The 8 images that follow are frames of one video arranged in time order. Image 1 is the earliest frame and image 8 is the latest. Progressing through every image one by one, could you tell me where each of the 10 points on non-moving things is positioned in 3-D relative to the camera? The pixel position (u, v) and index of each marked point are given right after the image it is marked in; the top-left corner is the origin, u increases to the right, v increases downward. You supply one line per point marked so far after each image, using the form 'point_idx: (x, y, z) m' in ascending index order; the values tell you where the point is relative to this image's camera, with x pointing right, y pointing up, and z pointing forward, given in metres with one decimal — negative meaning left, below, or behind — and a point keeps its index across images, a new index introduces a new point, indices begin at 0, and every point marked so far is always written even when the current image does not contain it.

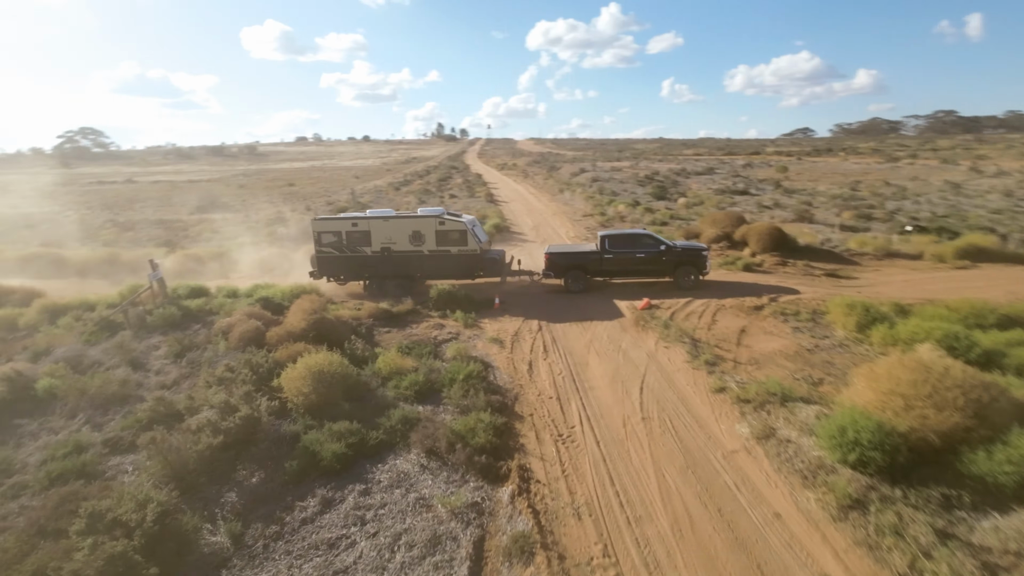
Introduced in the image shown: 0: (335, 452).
0: (-2.5, -2.3, +6.8) m
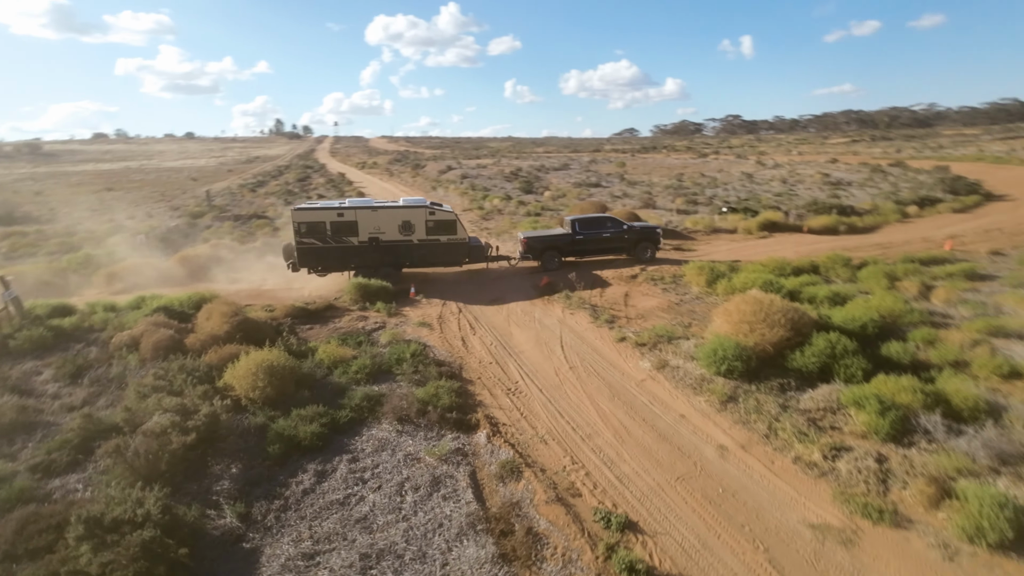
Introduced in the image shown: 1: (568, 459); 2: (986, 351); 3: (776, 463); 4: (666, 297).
0: (-3.0, -2.2, +7.2) m
1: (+0.8, -2.4, +6.8) m
2: (+9.0, -1.2, +9.0) m
3: (+3.6, -2.4, +6.6) m
4: (+4.0, -0.2, +12.4) m
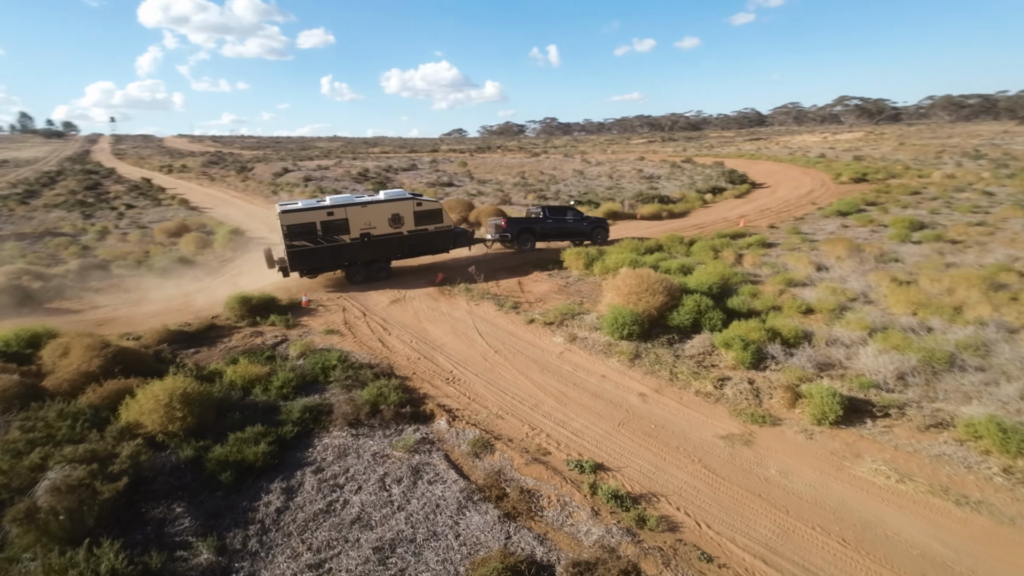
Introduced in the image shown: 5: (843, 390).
0: (-3.5, -2.3, +6.7) m
1: (+0.2, -2.2, +7.5) m
2: (+7.1, -0.2, +12.3) m
3: (+3.0, -1.9, +8.3) m
4: (+1.2, +0.2, +13.9) m
5: (+5.4, -1.7, +7.9) m
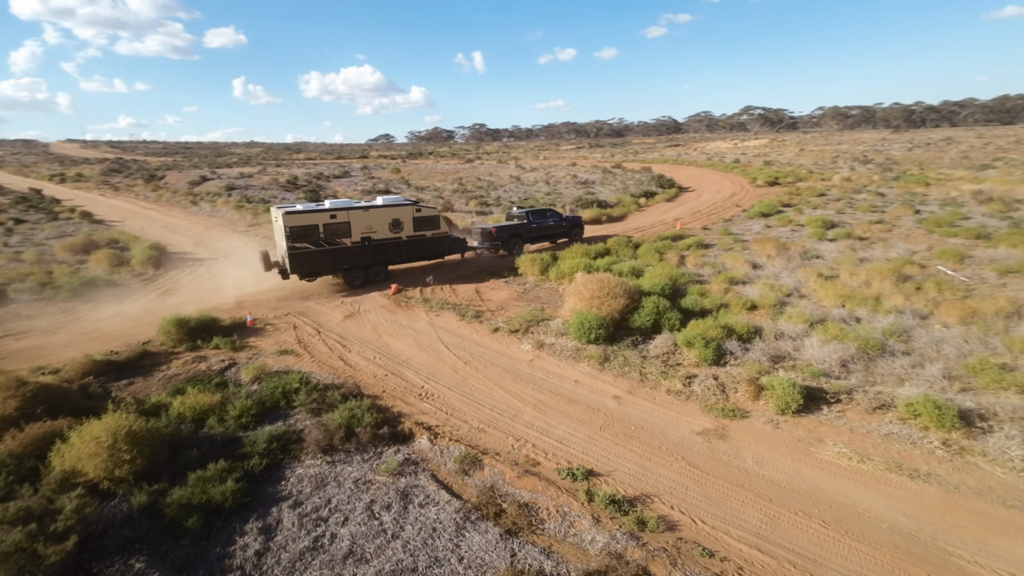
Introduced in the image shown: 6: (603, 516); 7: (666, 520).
0: (-3.6, -2.6, +6.2) m
1: (0.0, -2.3, +7.5) m
2: (+6.1, -0.2, +13.1) m
3: (+2.6, -1.9, +8.5) m
4: (0.0, 0.0, +13.9) m
5: (+5.1, -1.6, +8.5) m
6: (+1.1, -2.8, +5.8) m
7: (+1.9, -2.8, +5.8) m
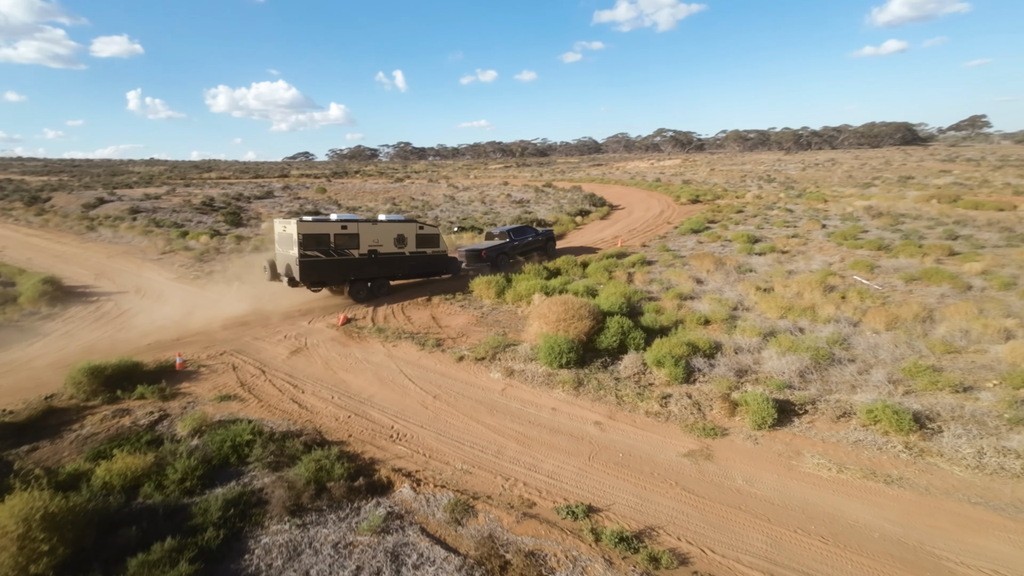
0: (-3.5, -3.1, +5.2) m
1: (-0.2, -2.8, +7.0) m
2: (+4.9, -0.6, +13.5) m
3: (+2.2, -2.3, +8.5) m
4: (-1.2, -0.7, +13.5) m
5: (+4.6, -1.9, +8.8) m
6: (+1.2, -3.1, +5.5) m
7: (+1.9, -3.1, +5.6) m
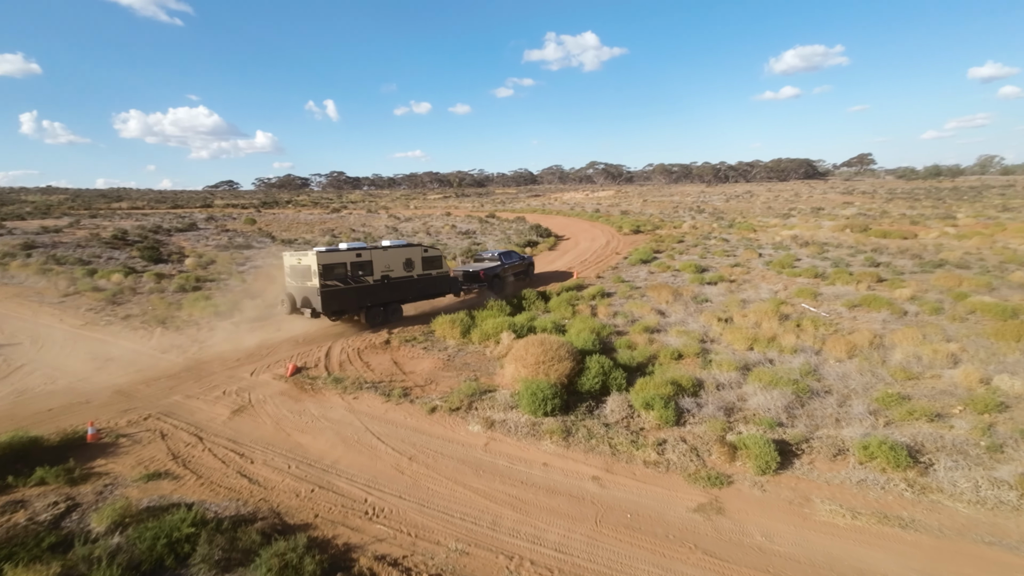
0: (-3.2, -3.7, +3.9) m
1: (-0.1, -3.4, +6.1) m
2: (+4.0, -1.5, +13.3) m
3: (+2.0, -3.0, +7.9) m
4: (-2.0, -1.8, +12.5) m
5: (+4.4, -2.6, +8.6) m
6: (+1.4, -3.6, +4.8) m
7: (+2.1, -3.6, +5.0) m
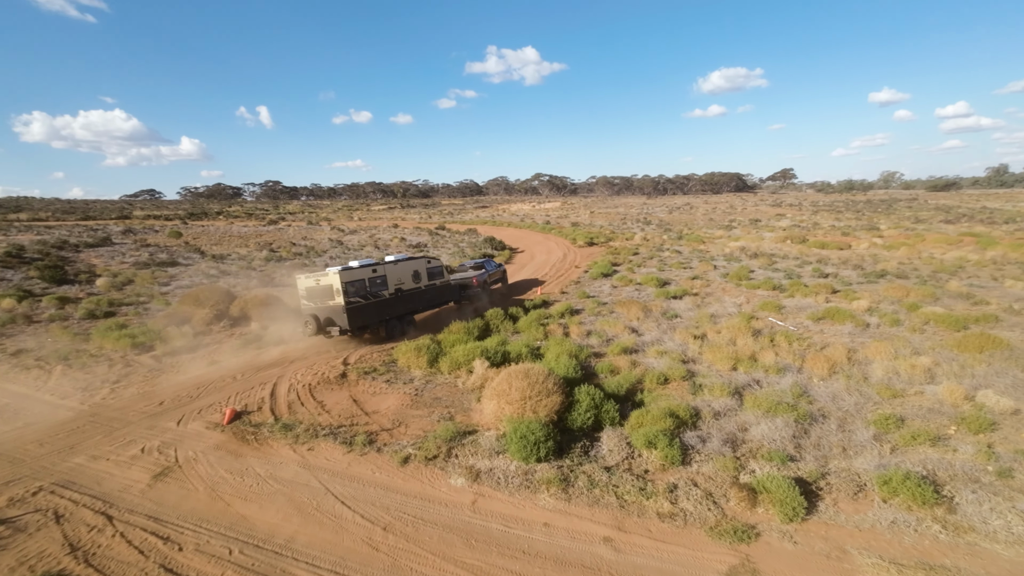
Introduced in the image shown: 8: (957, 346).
0: (-2.7, -4.1, +2.3) m
1: (0.0, -3.8, +4.9) m
2: (+3.4, -2.1, +12.6) m
3: (+2.0, -3.4, +6.9) m
4: (-2.6, -2.4, +11.0) m
5: (+4.3, -3.0, +7.8) m
6: (+1.7, -4.0, +3.7) m
7: (+2.4, -4.0, +4.0) m
8: (+12.7, -1.6, +13.7) m
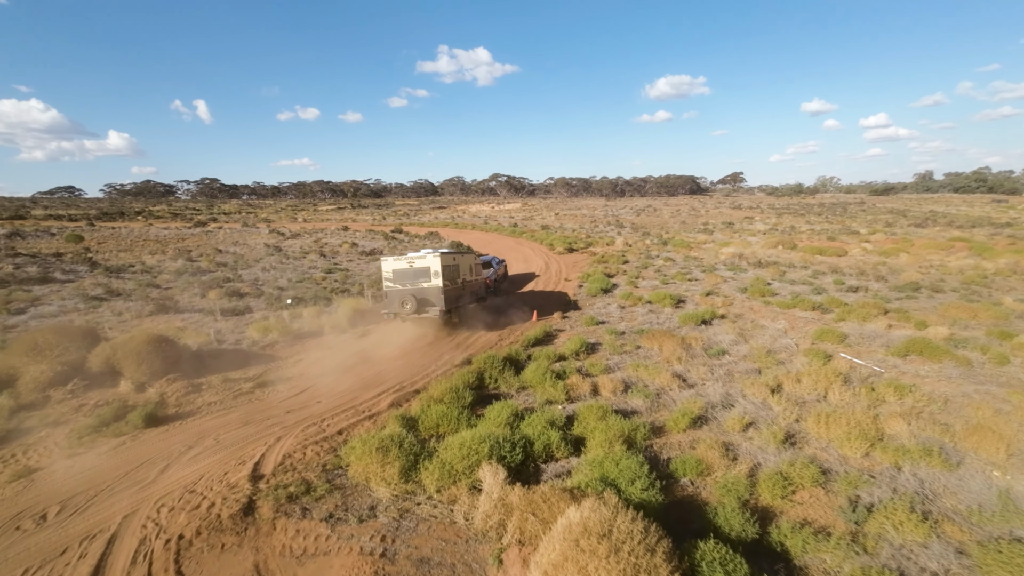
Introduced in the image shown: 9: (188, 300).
0: (-1.3, -4.9, -2.7) m
1: (+1.2, -4.6, +0.1) m
2: (+3.8, -2.9, +8.1) m
3: (+3.0, -4.2, +2.3) m
4: (-2.0, -3.2, +6.0) m
5: (+5.1, -3.8, +3.5) m
6: (+3.0, -4.8, -0.9) m
7: (+3.7, -4.8, -0.5) m
8: (+12.9, -2.3, +10.1) m
9: (-12.9, -0.5, +19.3) m
